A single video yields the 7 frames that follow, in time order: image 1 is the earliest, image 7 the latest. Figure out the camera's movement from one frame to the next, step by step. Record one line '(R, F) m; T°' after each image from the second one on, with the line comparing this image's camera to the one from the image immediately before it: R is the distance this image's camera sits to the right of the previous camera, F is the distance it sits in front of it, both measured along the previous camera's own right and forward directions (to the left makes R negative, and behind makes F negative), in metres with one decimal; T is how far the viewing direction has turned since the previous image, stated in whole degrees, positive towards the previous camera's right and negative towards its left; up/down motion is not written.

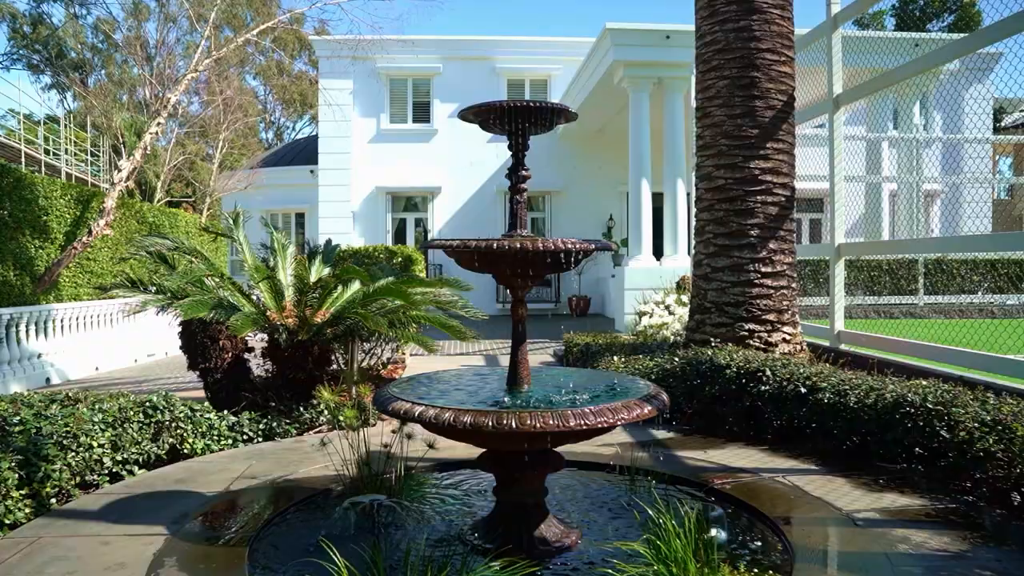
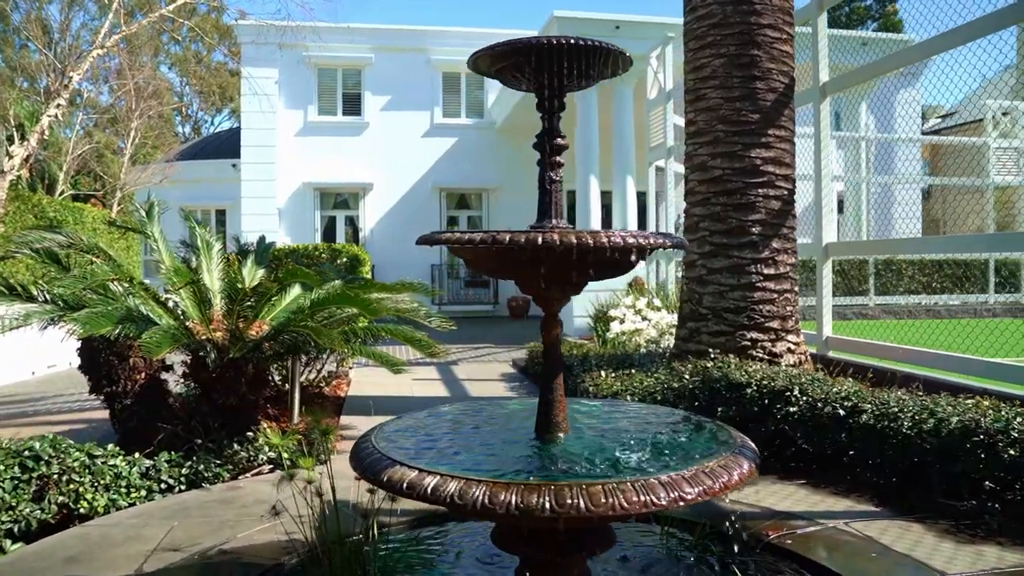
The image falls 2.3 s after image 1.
(-0.4, +1.0) m; +5°
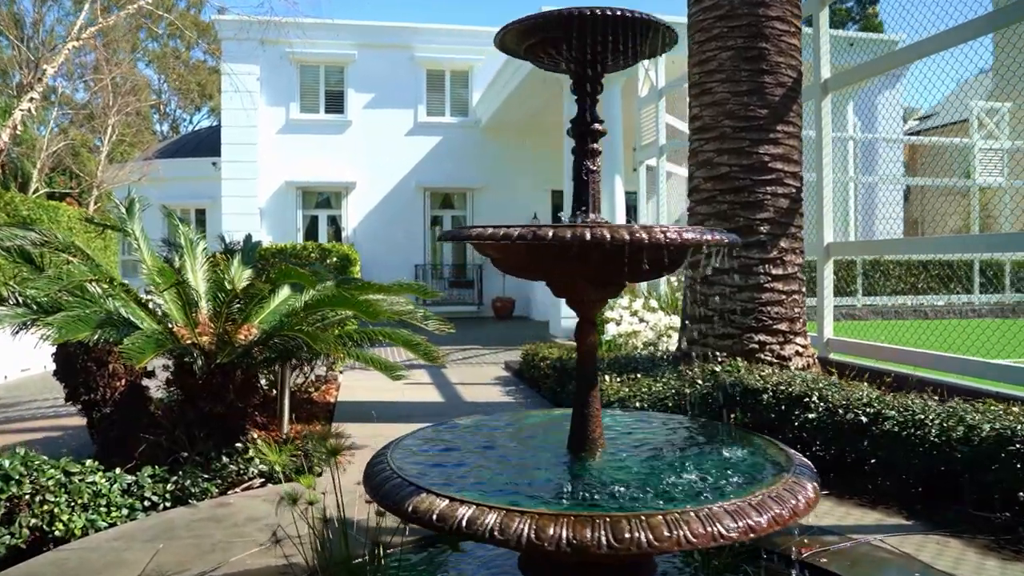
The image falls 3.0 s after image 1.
(-0.1, +0.3) m; +1°
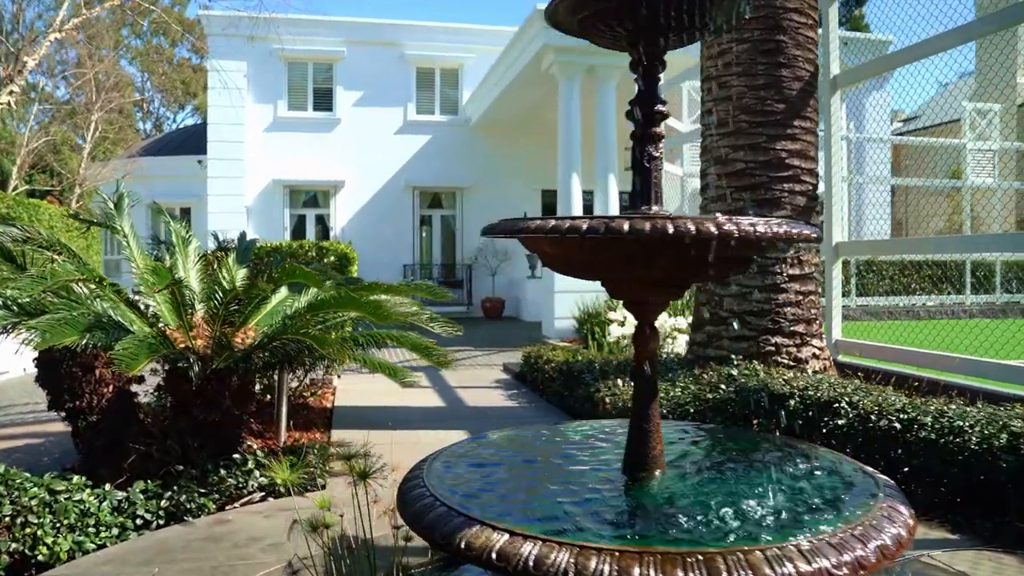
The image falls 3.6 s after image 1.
(-0.2, +0.3) m; +1°
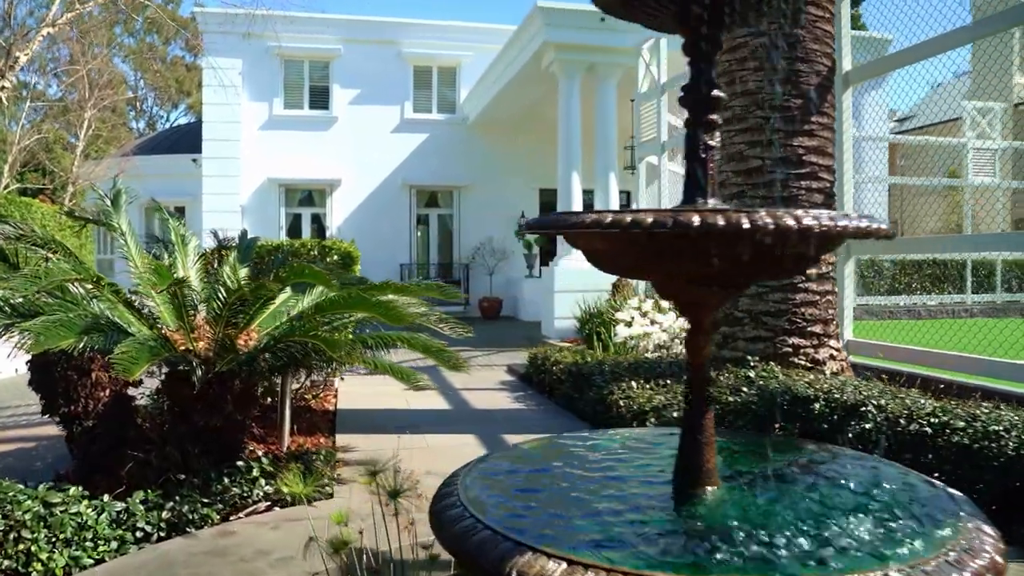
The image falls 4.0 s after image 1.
(-0.1, +0.2) m; 0°
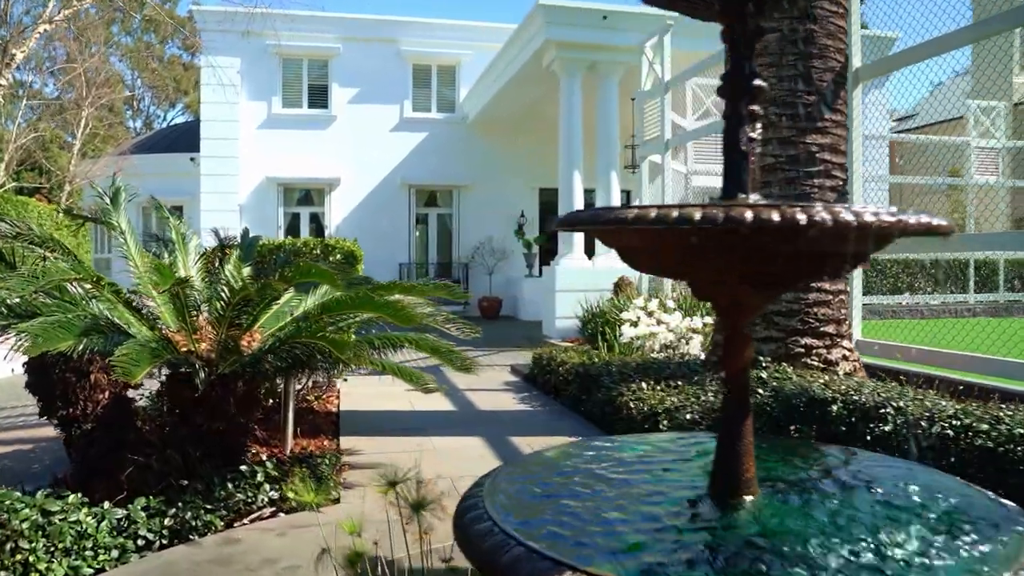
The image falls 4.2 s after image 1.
(-0.1, +0.1) m; 0°
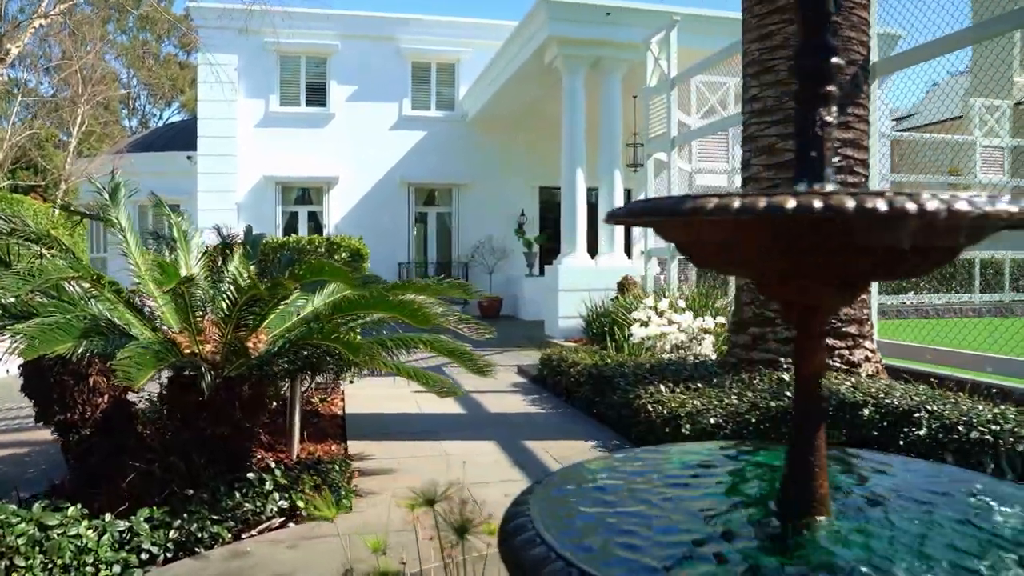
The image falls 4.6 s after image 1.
(-0.1, +0.2) m; 0°
